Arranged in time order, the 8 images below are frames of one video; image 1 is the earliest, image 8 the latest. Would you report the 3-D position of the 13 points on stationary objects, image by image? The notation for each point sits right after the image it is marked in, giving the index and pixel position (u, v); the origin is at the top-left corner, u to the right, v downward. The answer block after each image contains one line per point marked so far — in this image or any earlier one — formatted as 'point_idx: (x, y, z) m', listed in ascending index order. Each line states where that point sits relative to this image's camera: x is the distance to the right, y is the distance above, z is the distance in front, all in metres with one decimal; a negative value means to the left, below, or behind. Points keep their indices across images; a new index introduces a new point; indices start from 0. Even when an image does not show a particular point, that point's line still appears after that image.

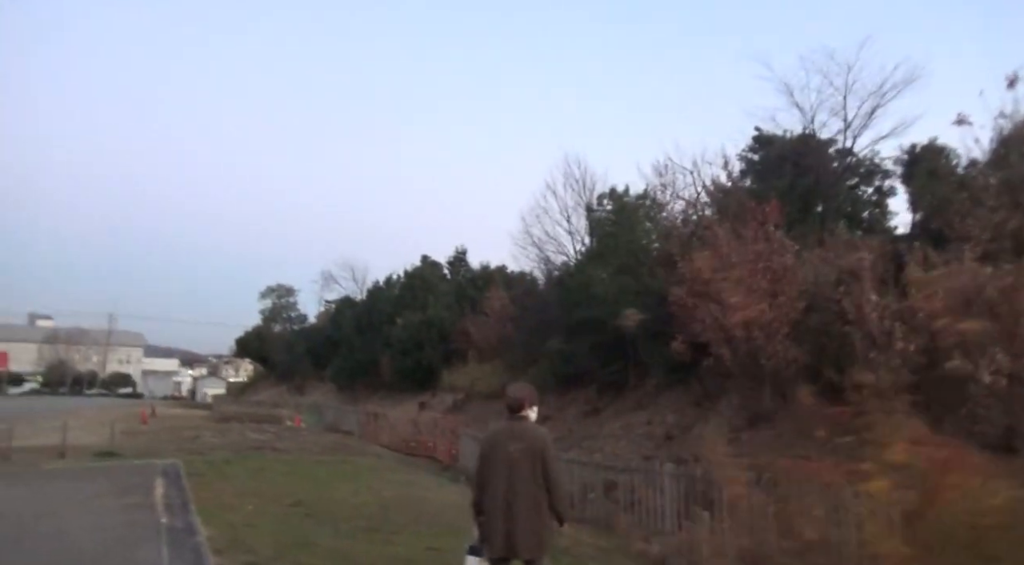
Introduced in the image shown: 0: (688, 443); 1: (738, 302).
0: (+4.9, -4.5, +17.3) m
1: (+5.6, -0.4, +15.3) m
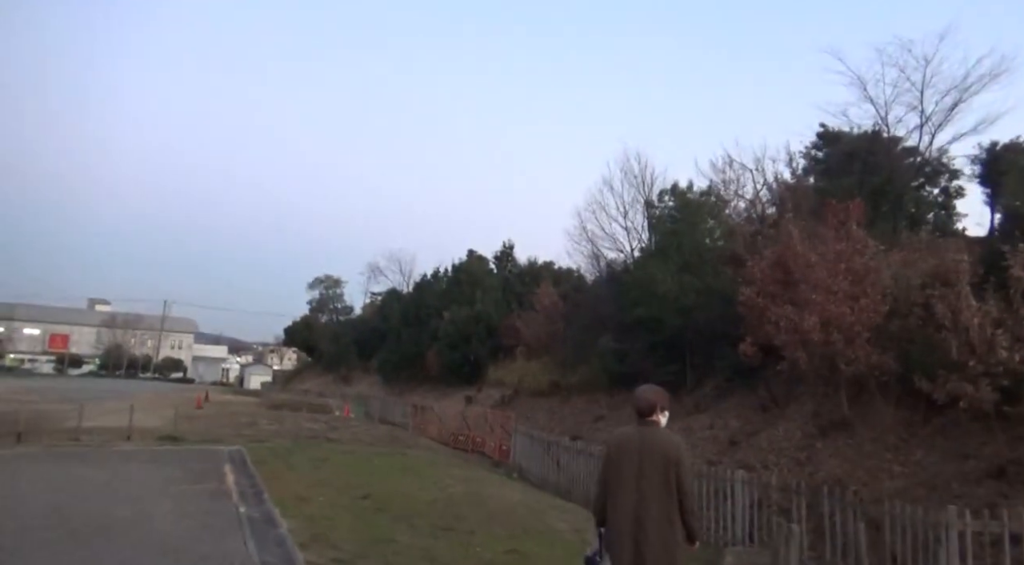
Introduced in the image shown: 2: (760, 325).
0: (+6.6, -4.5, +16.6) m
1: (+7.2, -0.4, +14.5) m
2: (+7.0, -1.2, +17.4) m
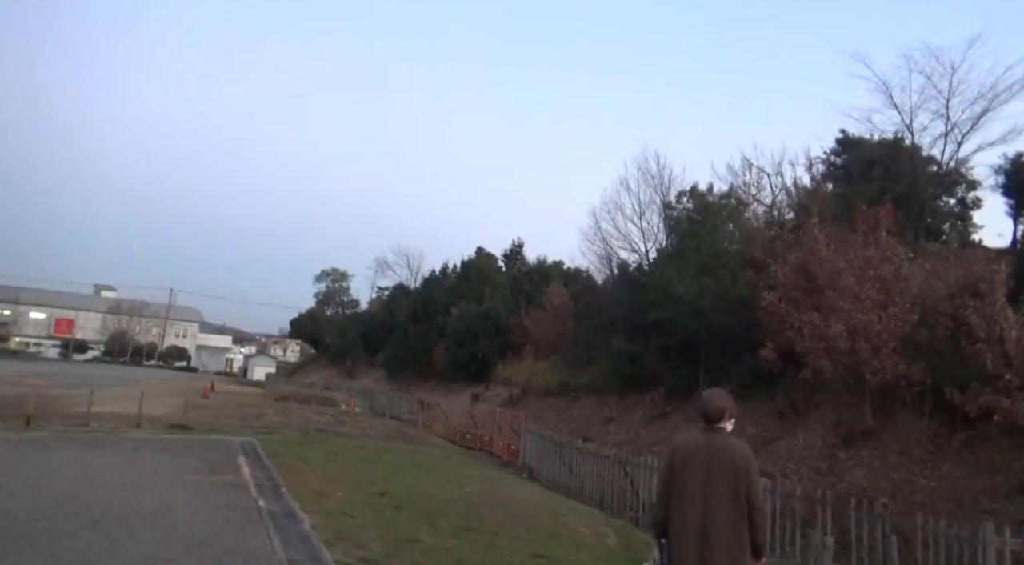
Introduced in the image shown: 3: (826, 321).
0: (+7.0, -4.6, +16.3) m
1: (+7.7, -0.6, +14.2) m
2: (+7.5, -1.3, +17.1) m
3: (+7.5, -0.9, +14.6) m
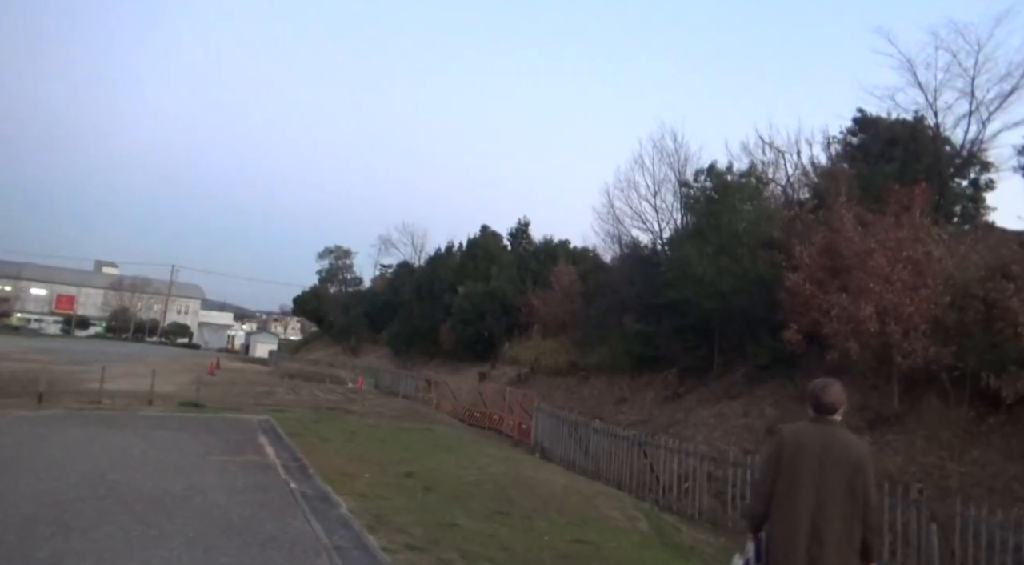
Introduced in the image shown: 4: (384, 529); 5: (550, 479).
0: (+7.5, -4.1, +16.1) m
1: (+8.2, -0.2, +13.9) m
2: (+8.0, -0.8, +16.8) m
3: (+8.0, -0.5, +14.3) m
4: (-1.4, -2.7, +6.8) m
5: (+0.8, -4.1, +12.8) m
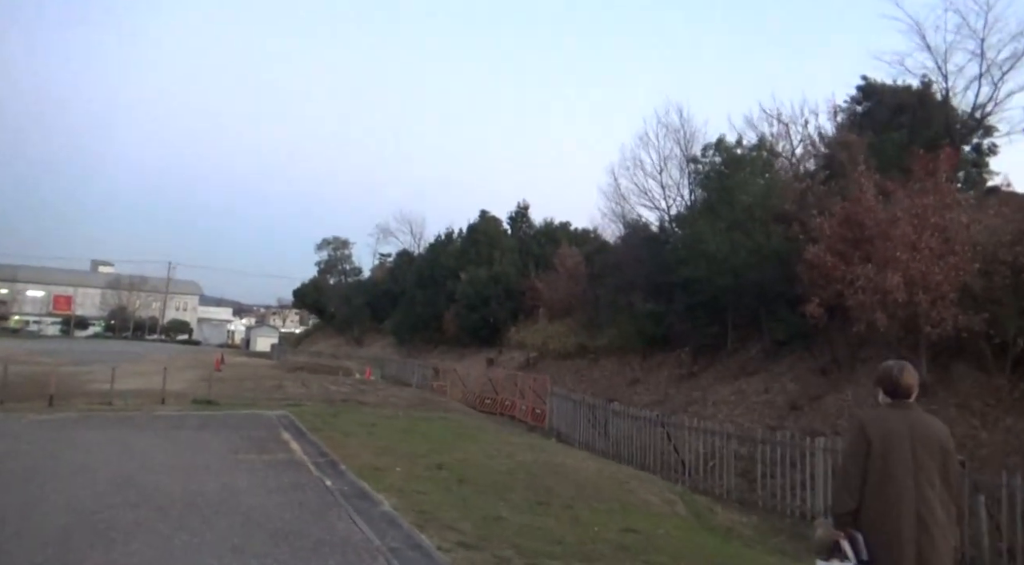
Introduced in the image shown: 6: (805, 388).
0: (+8.0, -3.4, +15.9) m
1: (+8.7, +0.5, +13.6) m
2: (+8.5, 0.0, +16.5) m
3: (+8.5, +0.2, +14.0) m
4: (-0.8, -2.6, +6.5) m
5: (+1.4, -3.7, +12.6) m
6: (+8.4, -3.0, +17.8) m
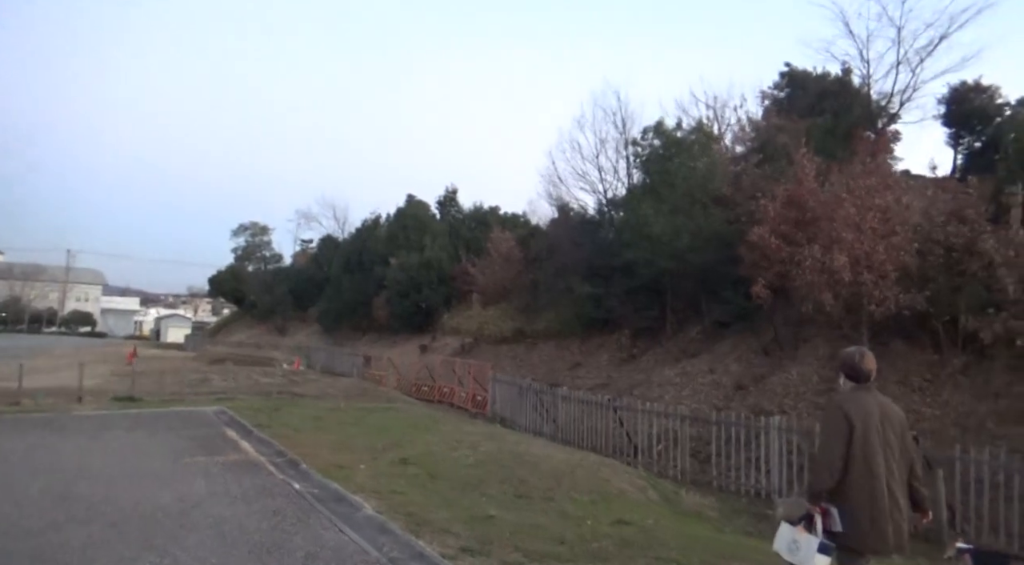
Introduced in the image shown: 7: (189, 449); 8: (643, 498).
0: (+6.8, -2.9, +16.5) m
1: (+7.7, +0.9, +14.1) m
2: (+7.2, +0.5, +17.1) m
3: (+7.4, +0.6, +14.6) m
4: (-0.8, -2.4, +6.0) m
5: (+0.6, -3.4, +12.4) m
6: (+7.0, -2.5, +18.4) m
7: (-5.1, -2.6, +9.7) m
8: (+2.1, -3.4, +9.8) m
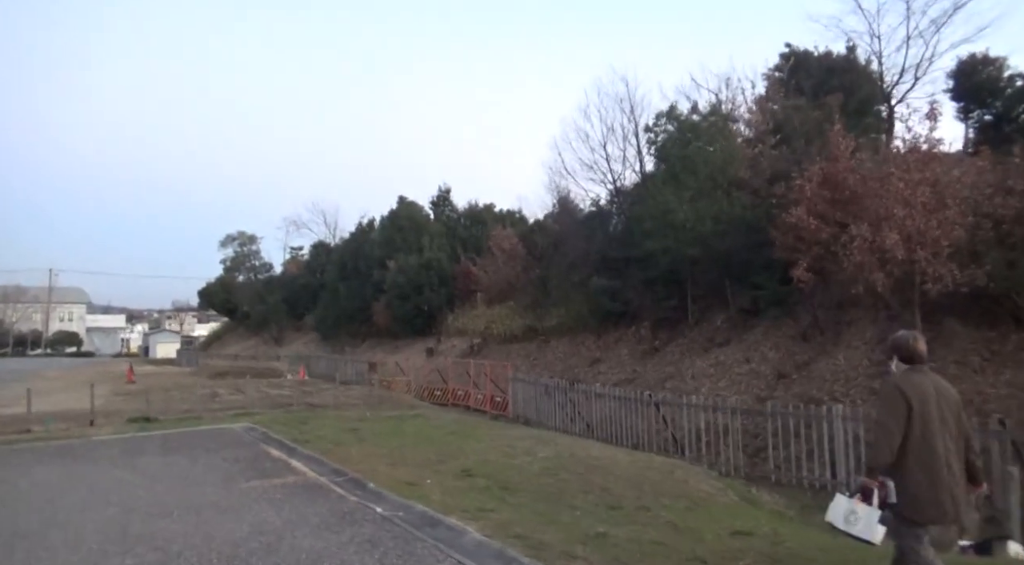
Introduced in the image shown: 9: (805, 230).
0: (+7.8, -2.5, +15.9) m
1: (+8.5, +1.4, +13.6) m
2: (+8.0, +0.9, +16.5) m
3: (+8.3, +1.1, +14.0) m
4: (+0.3, -2.3, +5.3) m
5: (+1.7, -3.2, +11.7) m
6: (+7.9, -2.1, +17.8) m
7: (-4.0, -2.8, +8.9) m
8: (+3.2, -3.1, +9.1) m
9: (+7.7, +1.4, +16.4) m
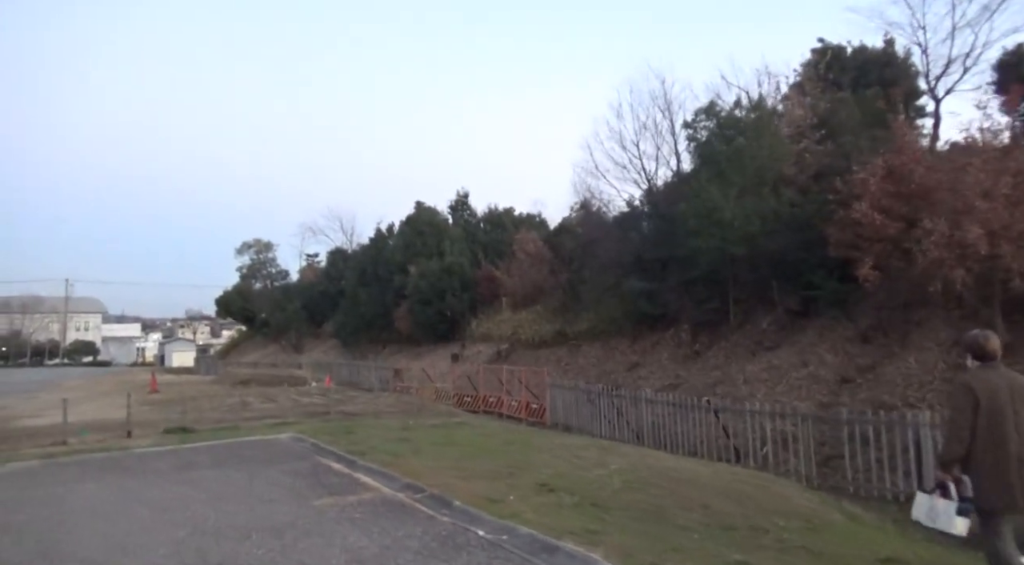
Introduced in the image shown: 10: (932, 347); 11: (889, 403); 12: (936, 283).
0: (+9.1, -2.5, +15.1) m
1: (+9.8, +1.5, +12.8) m
2: (+9.2, +1.0, +15.7) m
3: (+9.5, +1.2, +13.2) m
4: (+1.5, -2.3, +4.6) m
5: (+2.9, -3.2, +10.9) m
6: (+9.2, -2.0, +17.0) m
7: (-2.8, -2.8, +8.3) m
8: (+4.4, -3.1, +8.3) m
9: (+9.0, +1.4, +15.6) m
10: (+10.2, -1.6, +15.2) m
11: (+8.8, -2.7, +14.4) m
12: (+9.6, 0.0, +14.3) m
